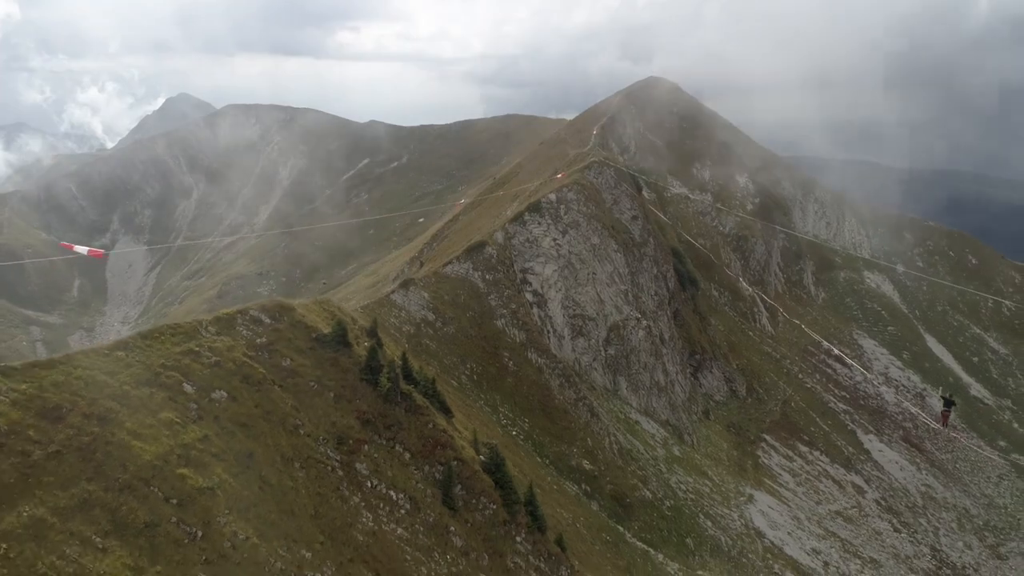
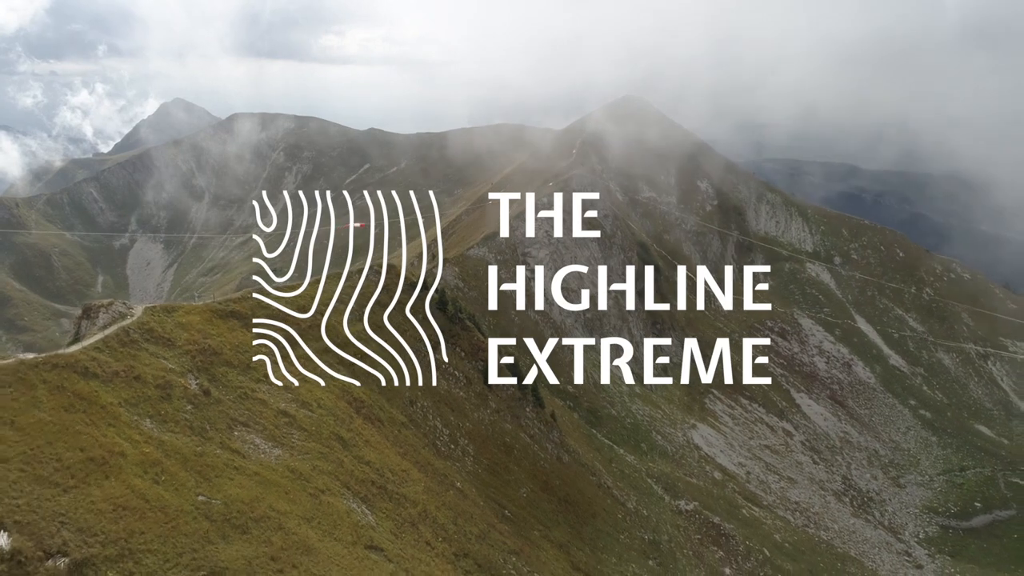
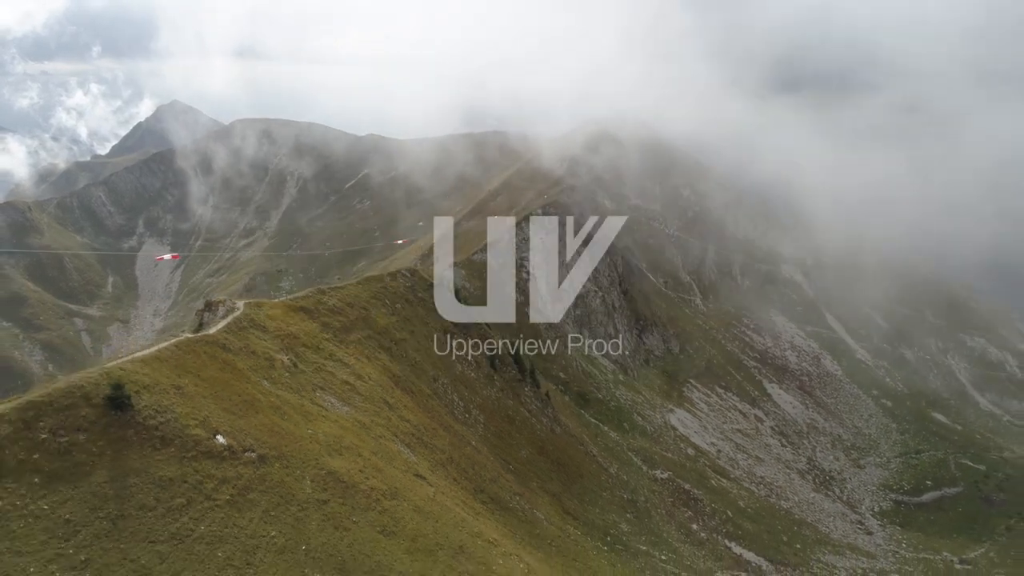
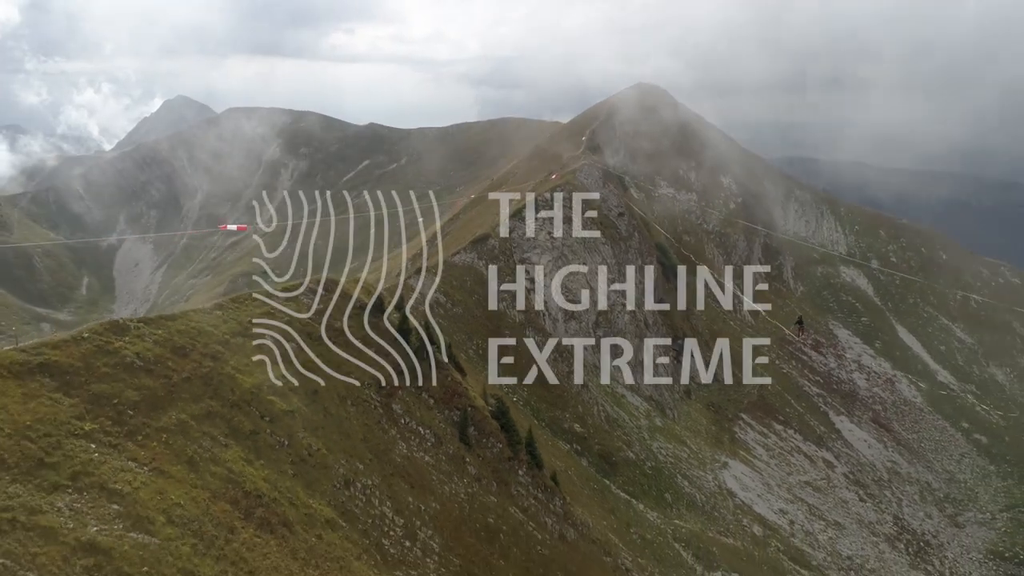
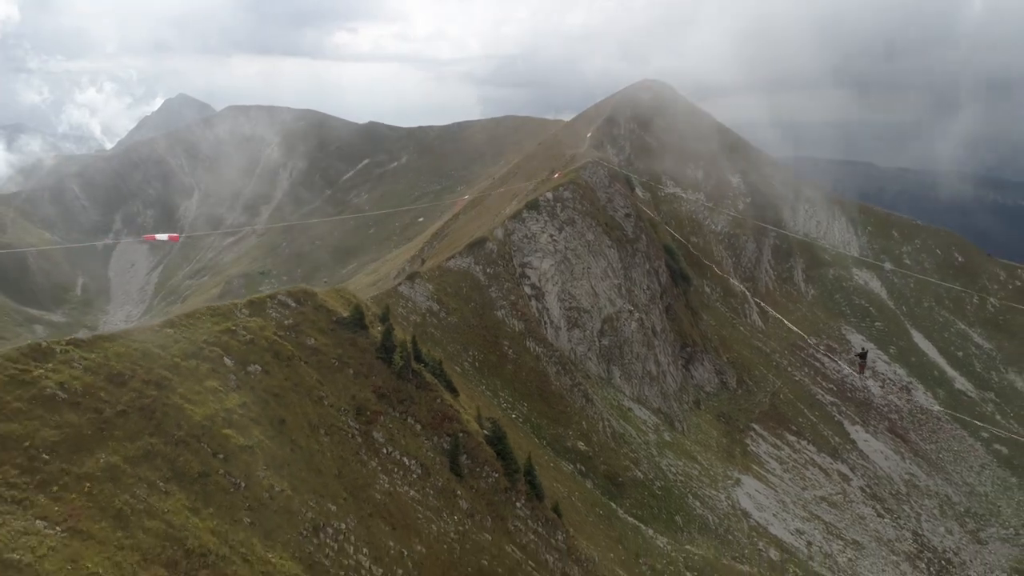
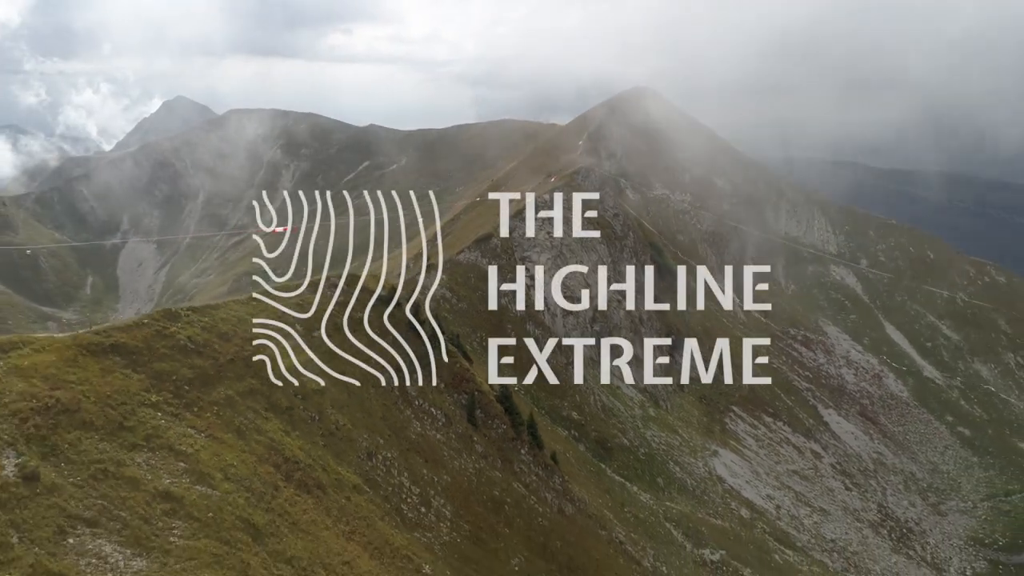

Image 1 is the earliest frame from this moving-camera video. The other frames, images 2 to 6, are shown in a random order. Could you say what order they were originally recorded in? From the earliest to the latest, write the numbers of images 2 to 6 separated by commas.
5, 4, 6, 2, 3
